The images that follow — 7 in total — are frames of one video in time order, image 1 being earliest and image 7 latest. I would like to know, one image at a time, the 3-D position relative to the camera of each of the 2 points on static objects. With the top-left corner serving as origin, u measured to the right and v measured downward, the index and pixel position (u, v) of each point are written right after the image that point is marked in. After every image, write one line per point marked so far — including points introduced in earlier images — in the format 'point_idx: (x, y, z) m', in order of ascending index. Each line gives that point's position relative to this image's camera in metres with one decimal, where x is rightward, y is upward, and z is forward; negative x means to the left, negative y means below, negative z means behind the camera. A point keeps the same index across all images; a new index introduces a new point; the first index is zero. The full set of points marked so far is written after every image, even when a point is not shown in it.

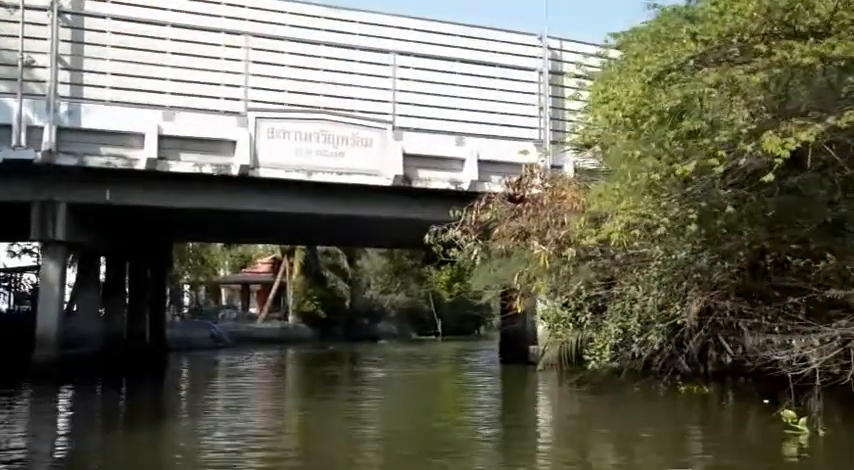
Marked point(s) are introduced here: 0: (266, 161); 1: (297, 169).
0: (-3.4, +1.6, +19.2) m
1: (-2.8, +1.4, +19.5) m
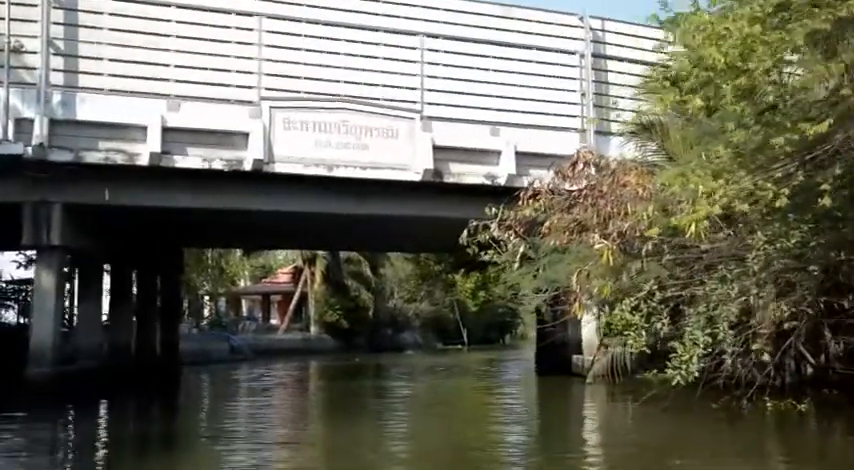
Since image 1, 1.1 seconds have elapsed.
0: (-2.8, +1.5, +17.3) m
1: (-2.1, +1.4, +17.6) m
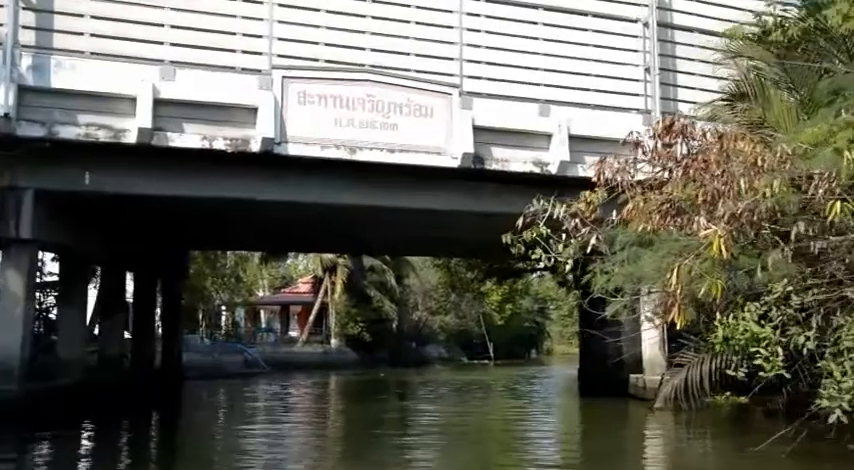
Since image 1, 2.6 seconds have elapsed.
0: (-2.1, +1.6, +14.6) m
1: (-1.5, +1.5, +14.9) m
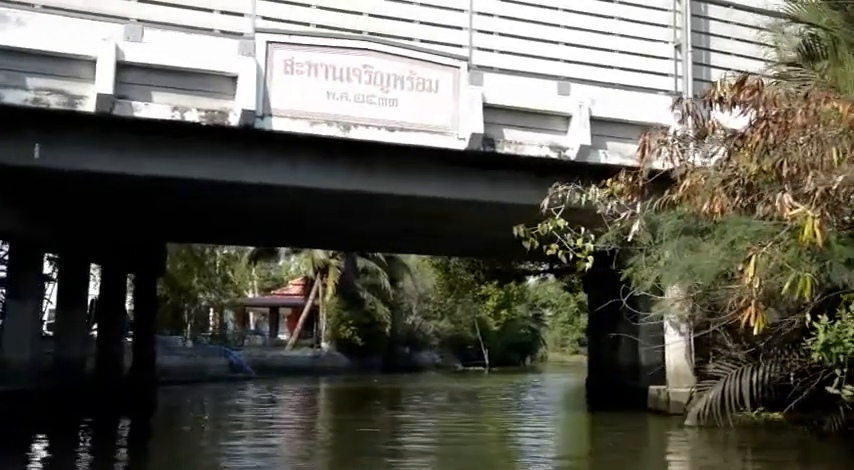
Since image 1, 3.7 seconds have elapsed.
0: (-2.0, +1.8, +12.8) m
1: (-1.4, +1.6, +13.0) m
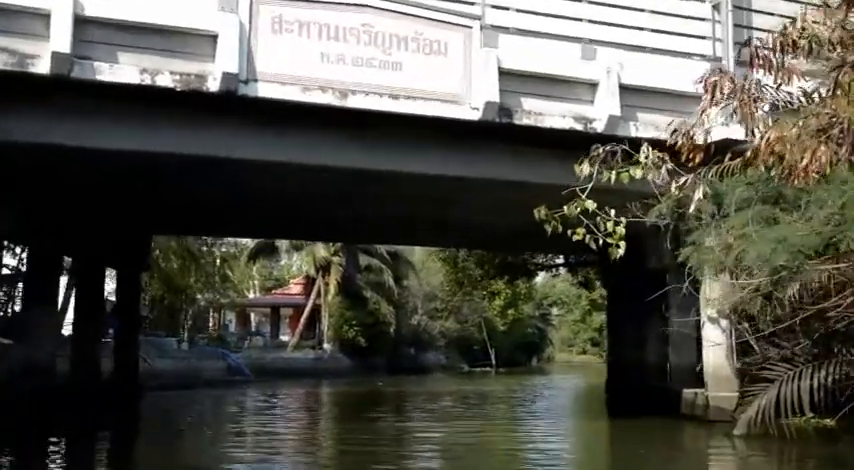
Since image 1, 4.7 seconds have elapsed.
0: (-1.9, +2.0, +11.1) m
1: (-1.3, +1.9, +11.4) m
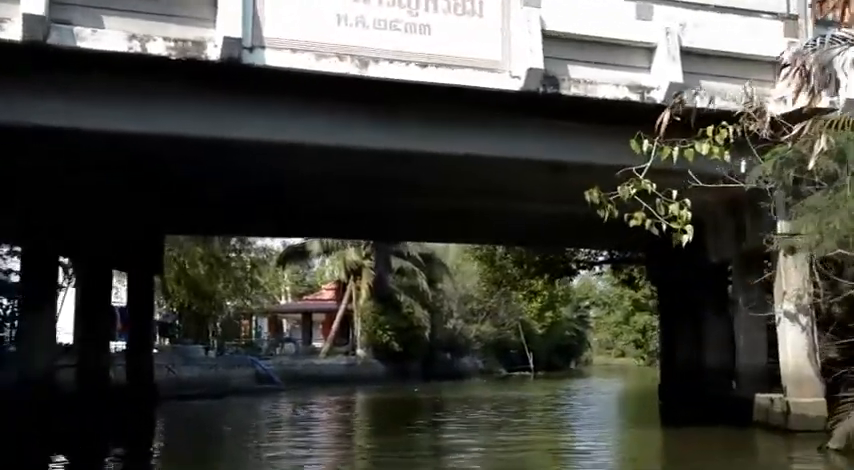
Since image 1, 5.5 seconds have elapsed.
0: (-1.6, +2.1, +9.6) m
1: (-1.0, +2.0, +9.9) m
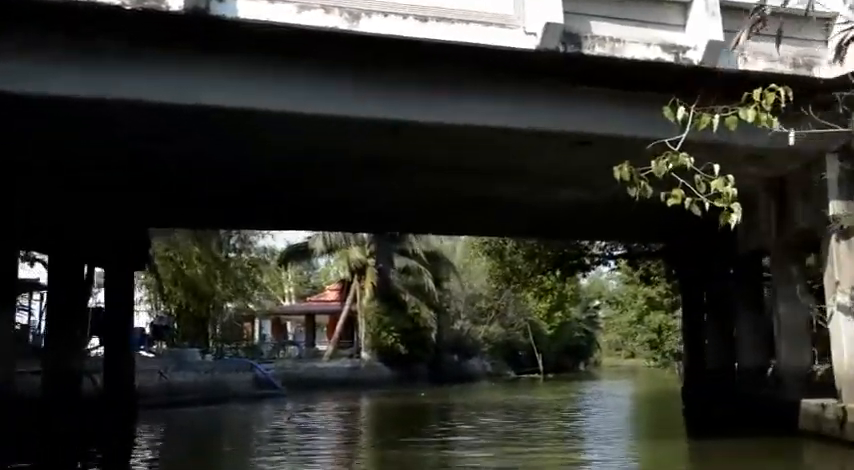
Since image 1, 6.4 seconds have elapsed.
0: (-1.6, +2.3, +8.2) m
1: (-0.9, +2.1, +8.4) m
